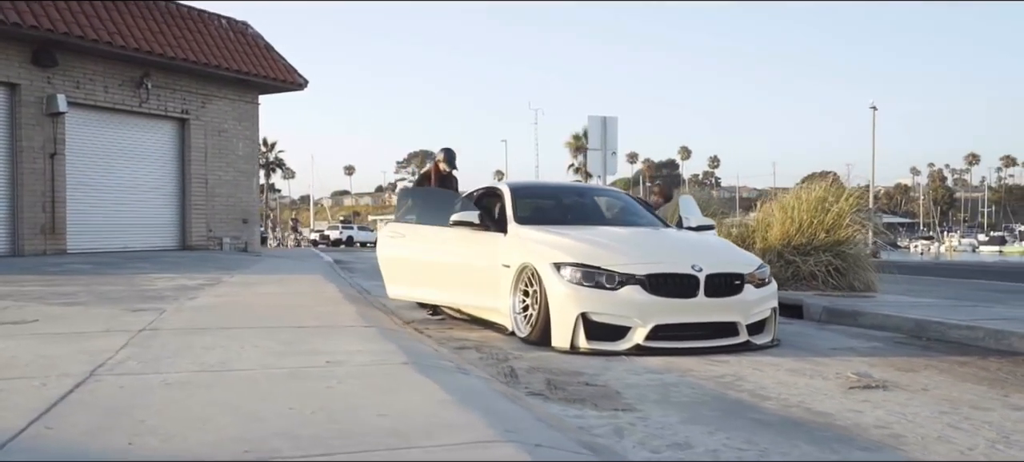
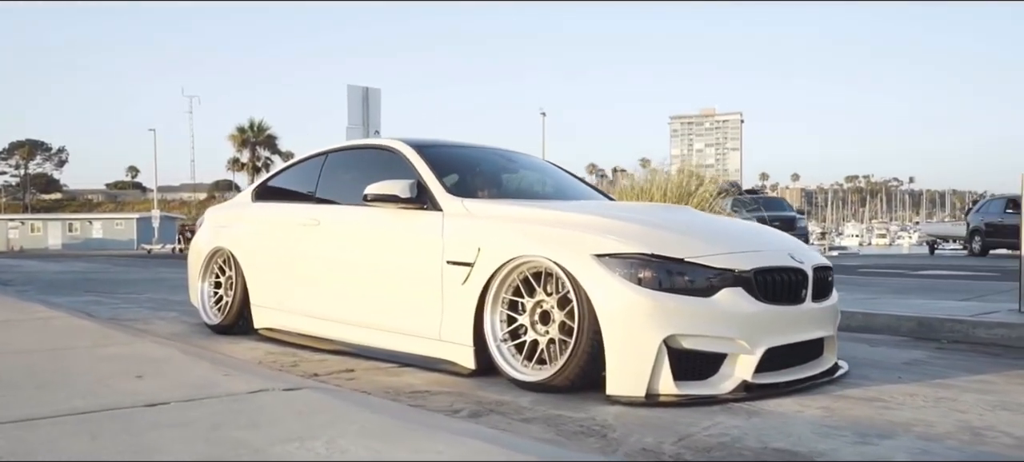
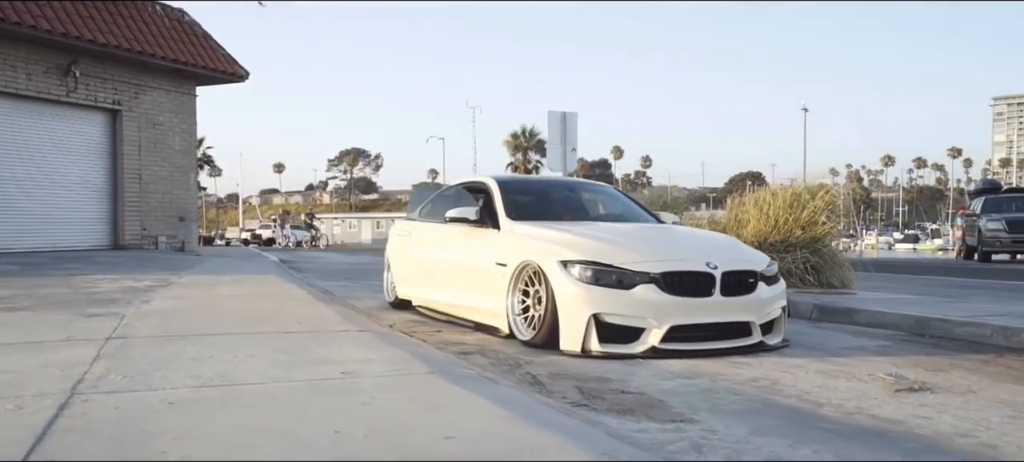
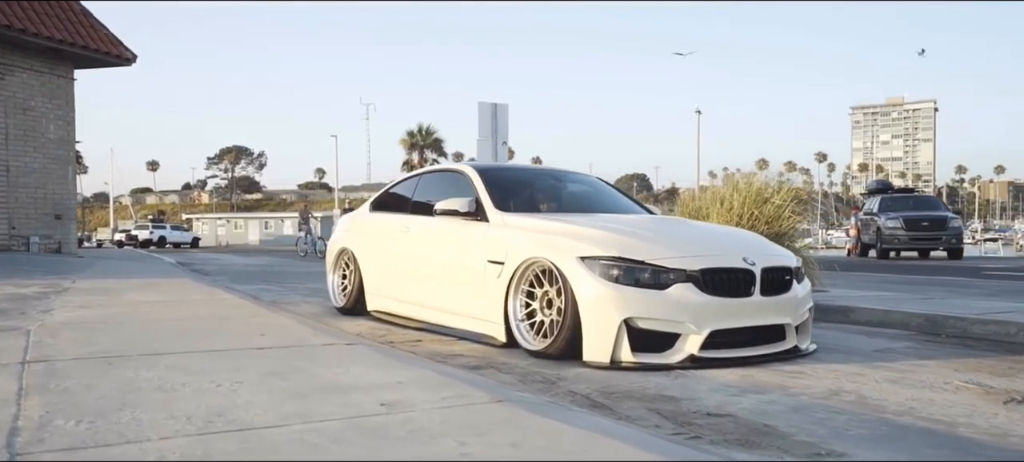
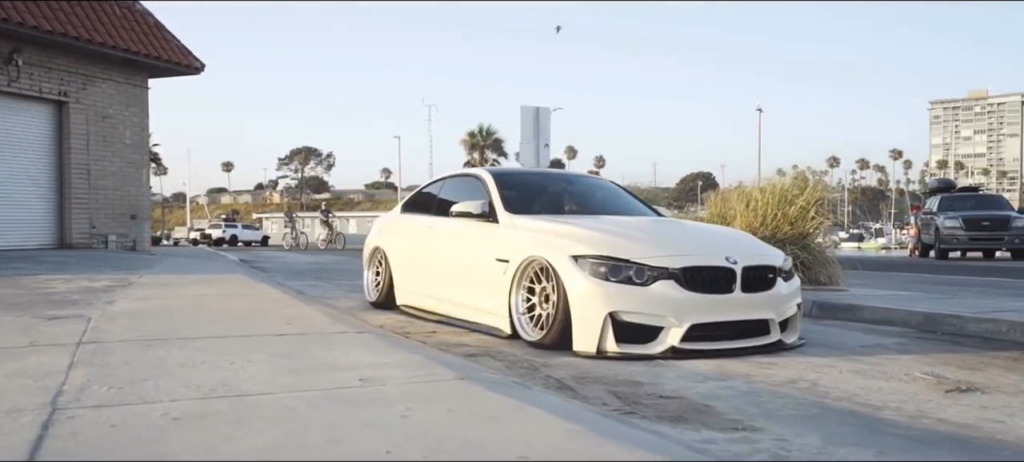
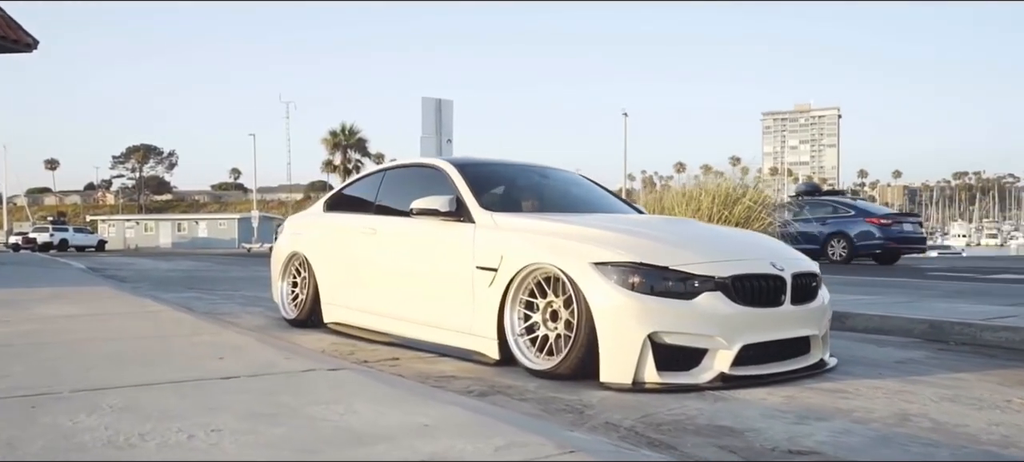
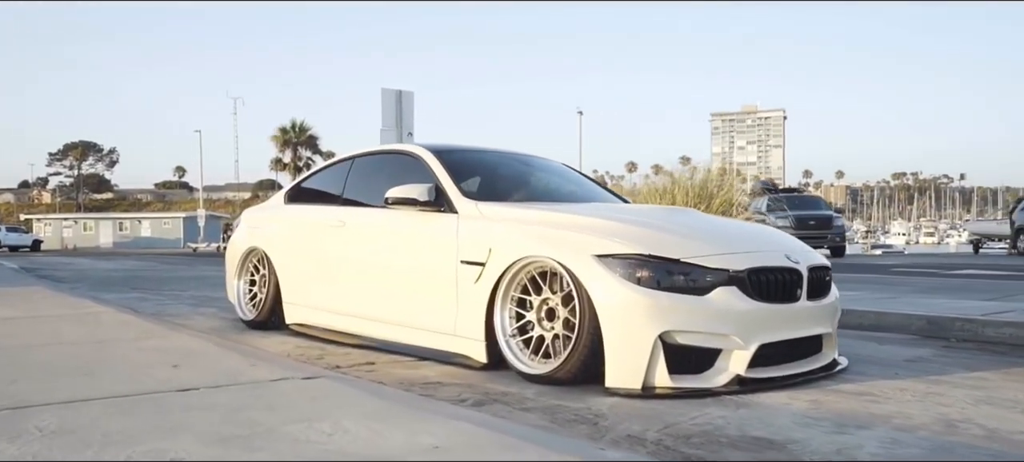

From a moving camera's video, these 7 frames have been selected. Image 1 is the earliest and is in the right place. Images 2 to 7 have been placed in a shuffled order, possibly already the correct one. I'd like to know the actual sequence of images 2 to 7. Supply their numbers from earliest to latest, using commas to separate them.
3, 5, 4, 6, 7, 2
